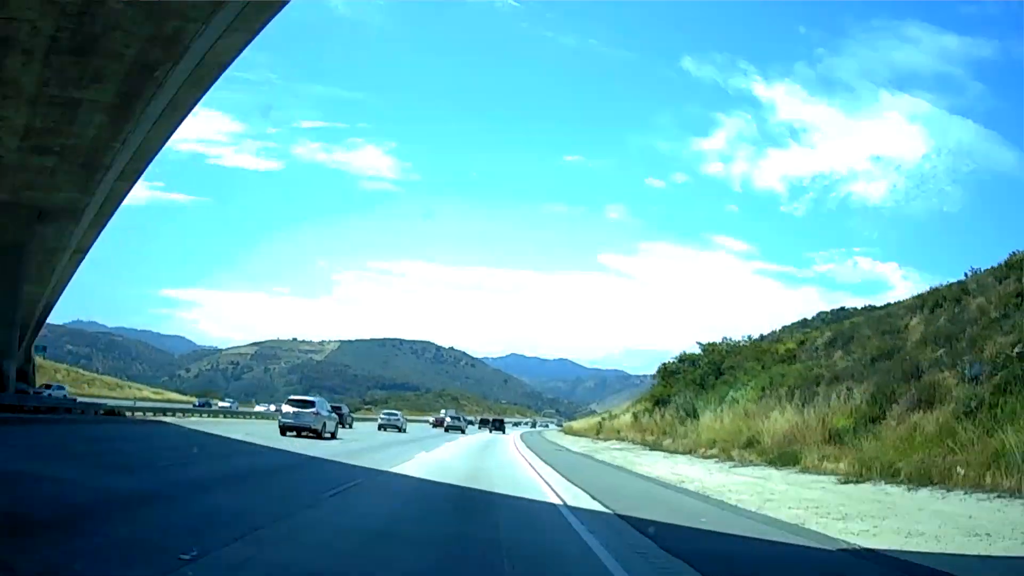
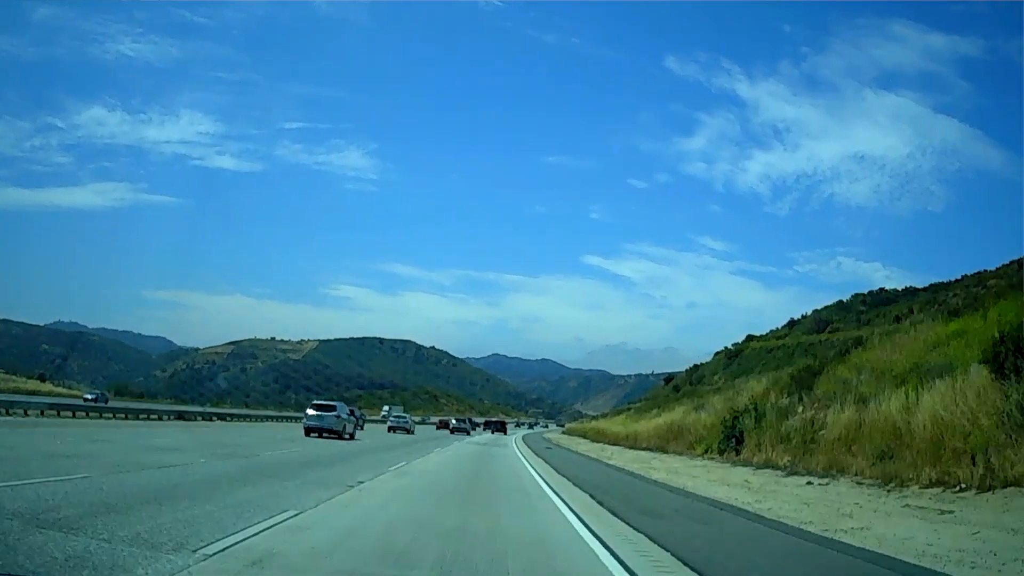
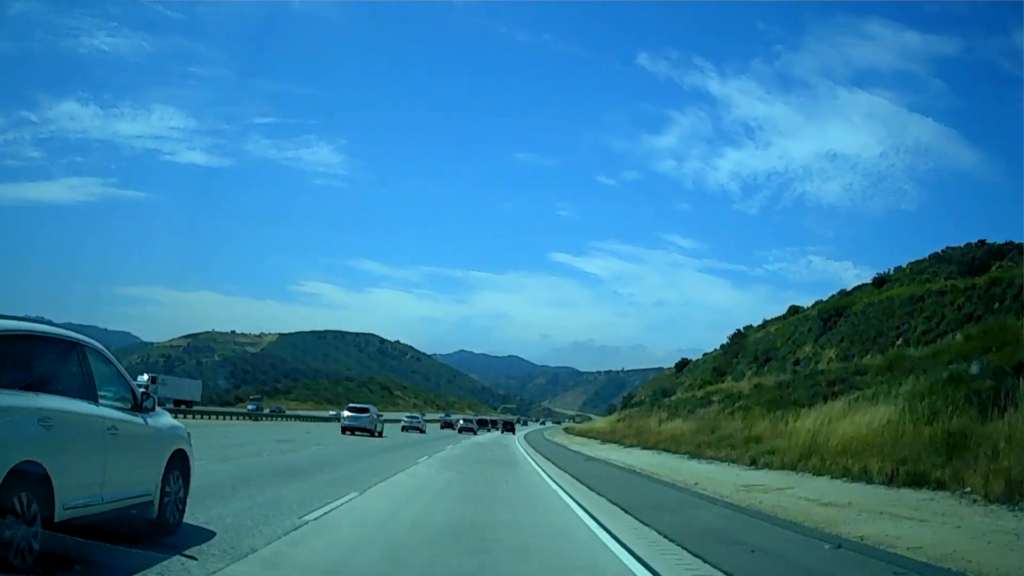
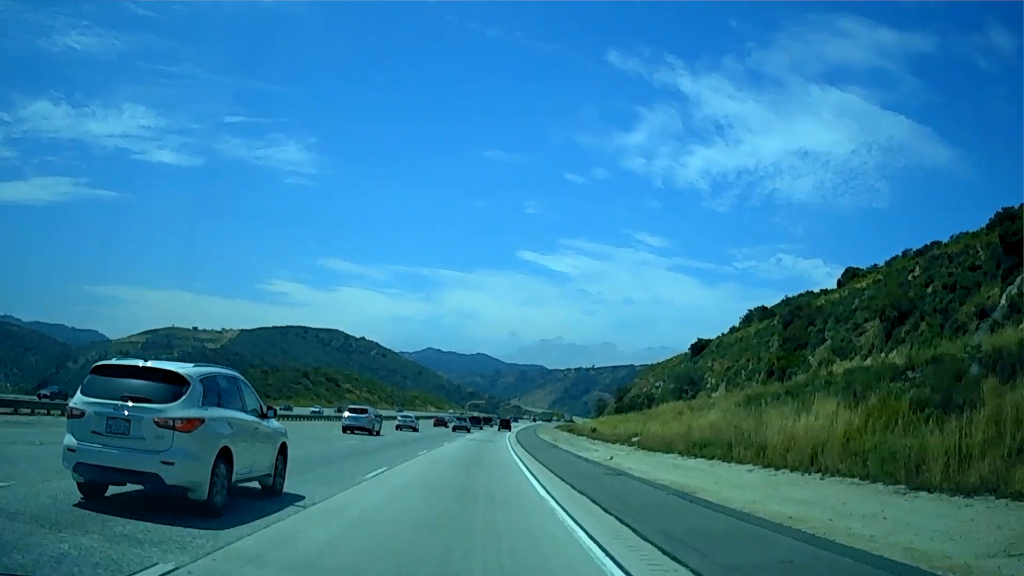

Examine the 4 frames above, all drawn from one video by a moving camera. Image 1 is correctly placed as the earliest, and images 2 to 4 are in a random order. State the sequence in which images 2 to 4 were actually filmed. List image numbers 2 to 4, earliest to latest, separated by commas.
2, 3, 4
